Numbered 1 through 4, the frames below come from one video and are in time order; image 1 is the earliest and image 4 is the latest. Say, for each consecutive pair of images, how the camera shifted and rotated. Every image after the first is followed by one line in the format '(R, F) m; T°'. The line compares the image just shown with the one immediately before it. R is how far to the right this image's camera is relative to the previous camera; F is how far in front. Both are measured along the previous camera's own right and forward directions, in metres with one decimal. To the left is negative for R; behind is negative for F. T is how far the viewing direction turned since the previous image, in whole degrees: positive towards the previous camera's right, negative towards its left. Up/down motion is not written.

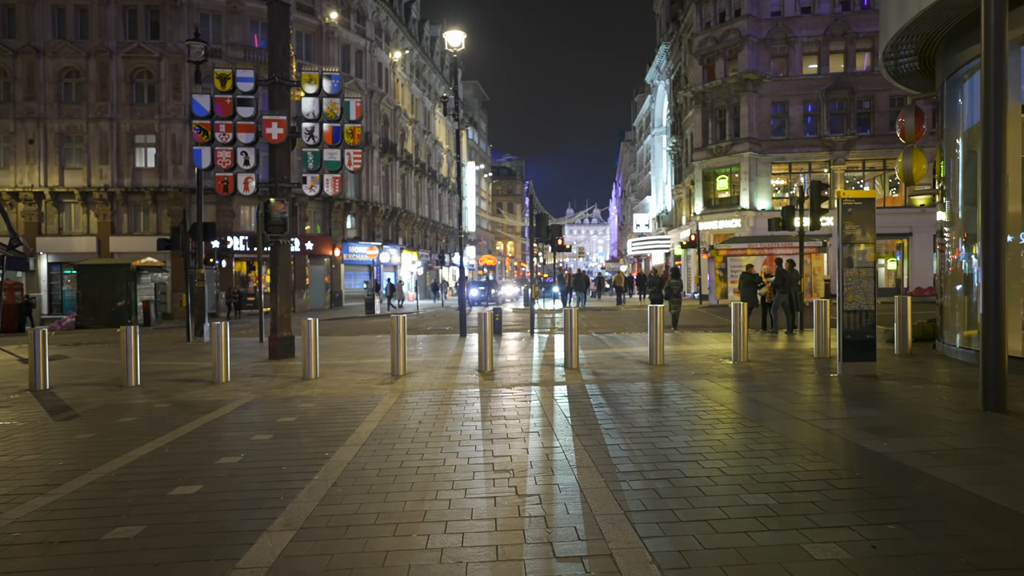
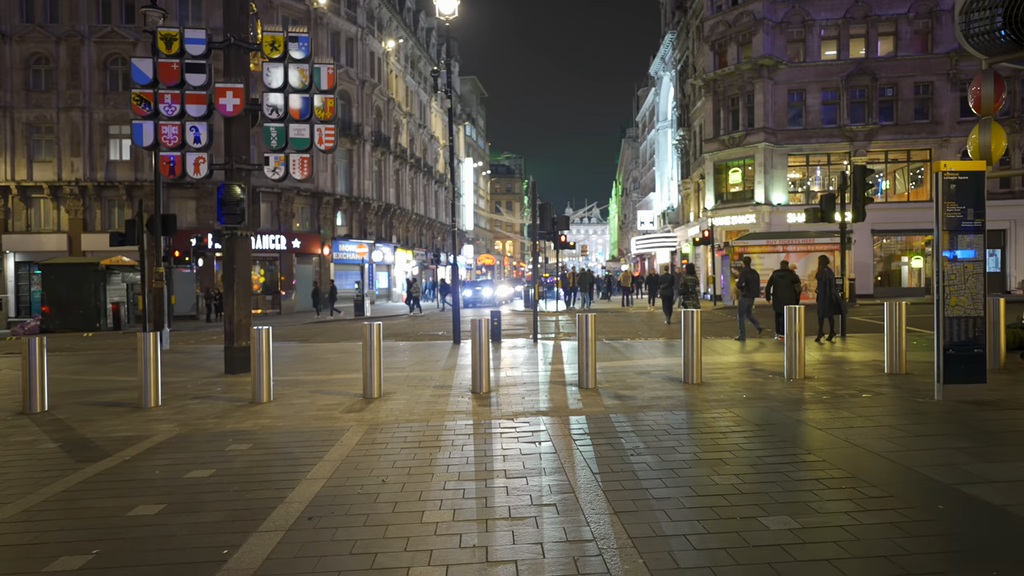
(0.0, +2.3) m; 0°
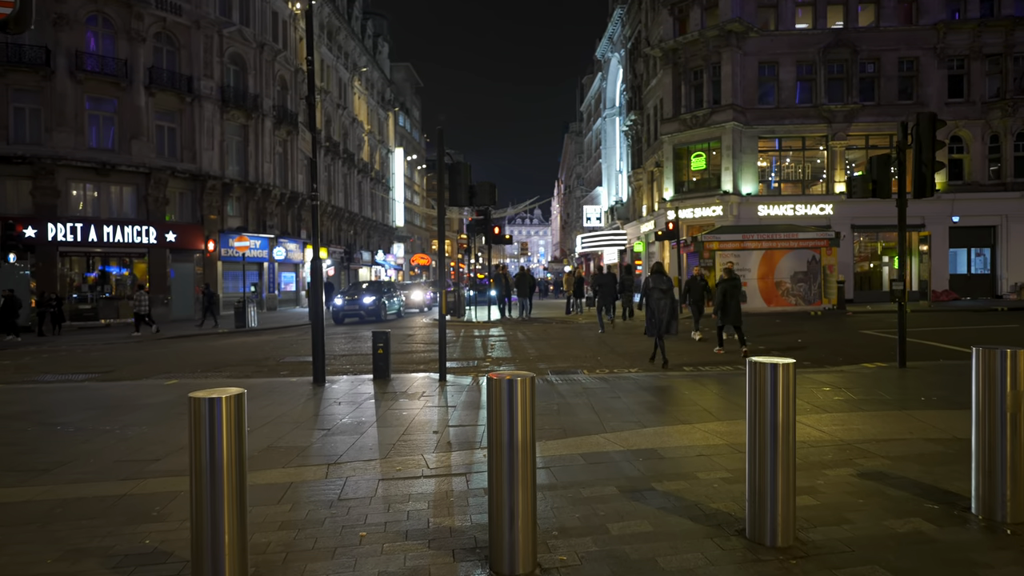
(+0.8, +5.9) m; +5°
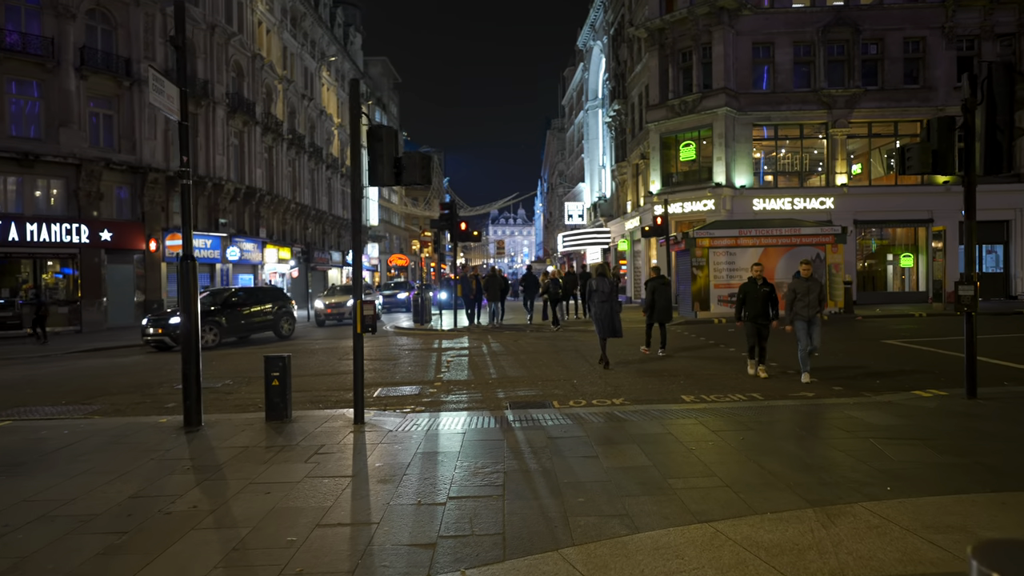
(+0.5, +2.7) m; +1°
